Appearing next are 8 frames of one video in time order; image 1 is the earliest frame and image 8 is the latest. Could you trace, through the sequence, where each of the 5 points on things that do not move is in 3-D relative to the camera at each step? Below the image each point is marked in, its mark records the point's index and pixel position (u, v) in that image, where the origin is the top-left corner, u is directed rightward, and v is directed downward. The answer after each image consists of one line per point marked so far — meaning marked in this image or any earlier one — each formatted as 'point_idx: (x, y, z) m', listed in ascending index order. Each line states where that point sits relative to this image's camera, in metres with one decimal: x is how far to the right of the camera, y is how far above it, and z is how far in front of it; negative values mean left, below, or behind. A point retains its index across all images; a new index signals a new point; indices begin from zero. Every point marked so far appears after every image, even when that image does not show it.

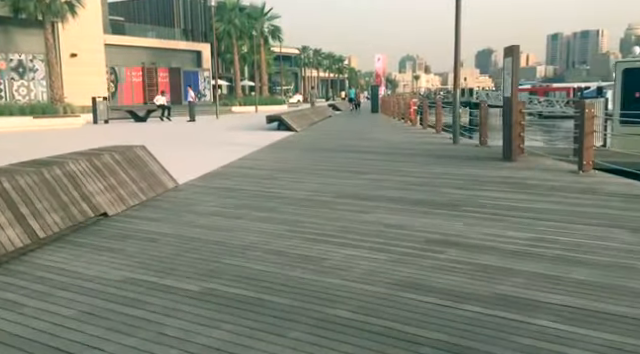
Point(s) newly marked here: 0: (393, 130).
0: (+2.6, +1.7, +19.5) m
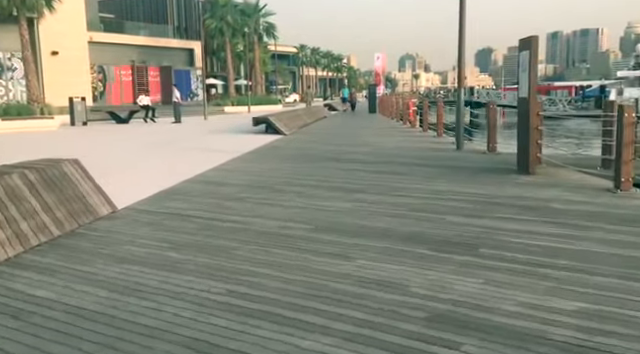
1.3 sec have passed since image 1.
0: (+2.3, +1.5, +18.0) m
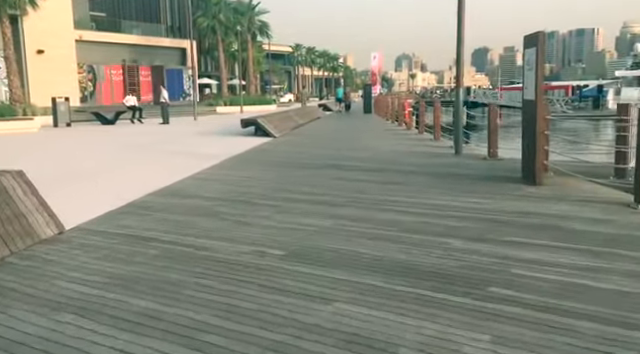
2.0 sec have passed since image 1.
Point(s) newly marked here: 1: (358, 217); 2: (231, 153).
0: (+2.0, +1.3, +17.2) m
1: (+0.4, -0.4, +5.7) m
2: (-2.1, +0.6, +13.2) m
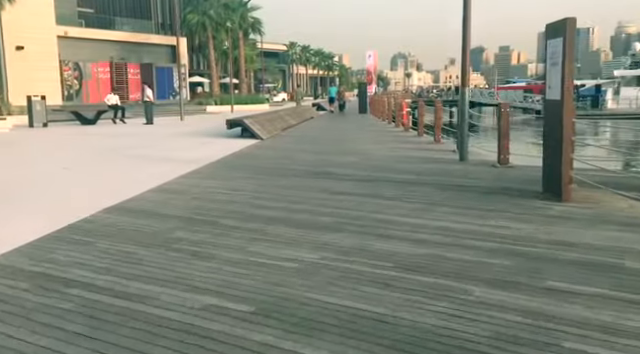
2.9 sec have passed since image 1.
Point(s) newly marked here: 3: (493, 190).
0: (+1.8, +1.2, +16.0) m
1: (+0.2, -0.6, +4.5) m
2: (-2.3, +0.4, +12.0) m
3: (+2.2, -0.2, +7.1) m
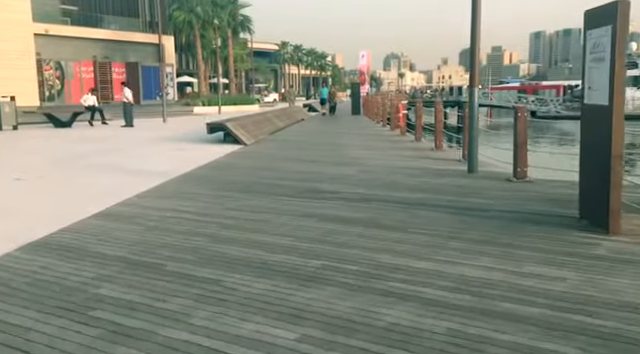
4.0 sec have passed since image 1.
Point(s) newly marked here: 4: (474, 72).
0: (+1.5, +0.9, +14.7) m
1: (+0.1, -0.8, +3.2) m
2: (-2.6, +0.2, +10.7) m
3: (+2.1, -0.4, +5.8) m
4: (+2.5, +1.7, +8.8) m
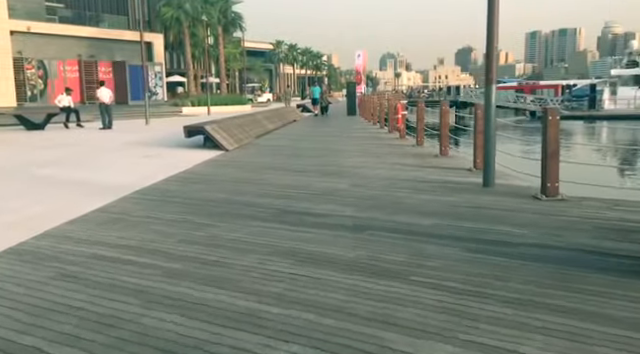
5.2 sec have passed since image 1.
0: (+1.3, +0.7, +13.2) m
1: (0.0, -1.0, +1.7) m
2: (-2.8, 0.0, +9.2) m
3: (+1.9, -0.6, +4.4) m
4: (+2.3, +1.5, +7.4) m
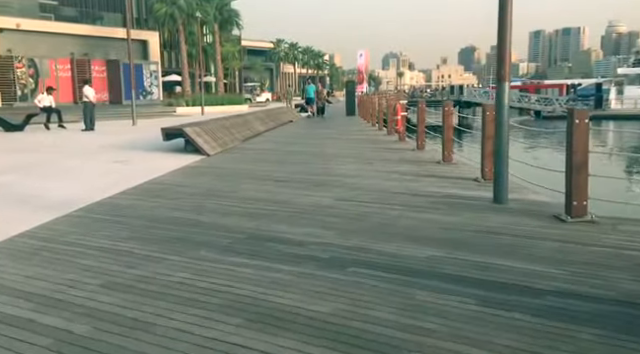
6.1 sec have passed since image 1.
0: (+1.1, +0.6, +12.1) m
1: (-0.3, -1.2, +0.5) m
2: (-3.0, -0.2, +8.0) m
3: (+1.7, -0.8, +3.2) m
4: (+2.1, +1.3, +6.2) m
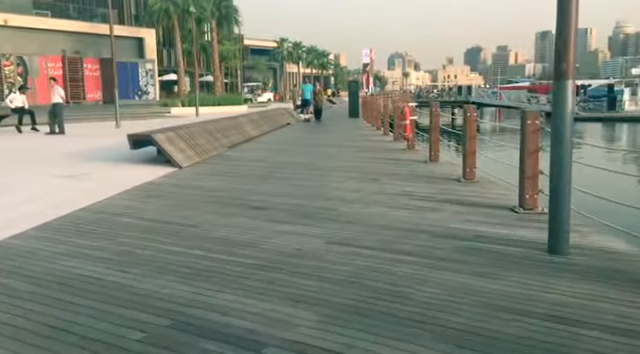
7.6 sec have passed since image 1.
0: (+1.0, +0.3, +10.2) m
1: (-0.5, -1.5, -1.3) m
2: (-3.1, -0.4, +6.2) m
3: (+1.5, -1.1, +1.4) m
4: (+1.9, +1.0, +4.4) m
